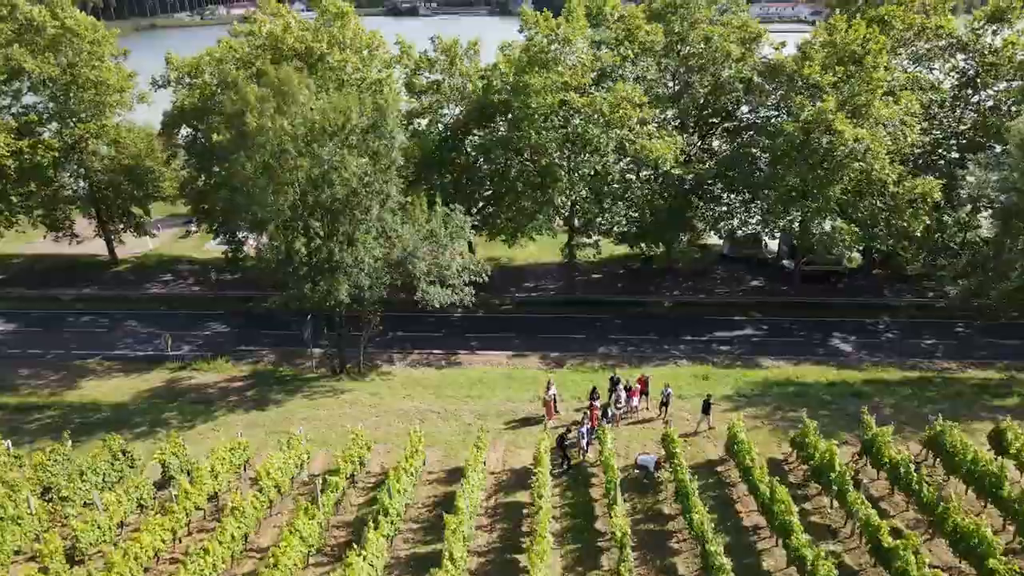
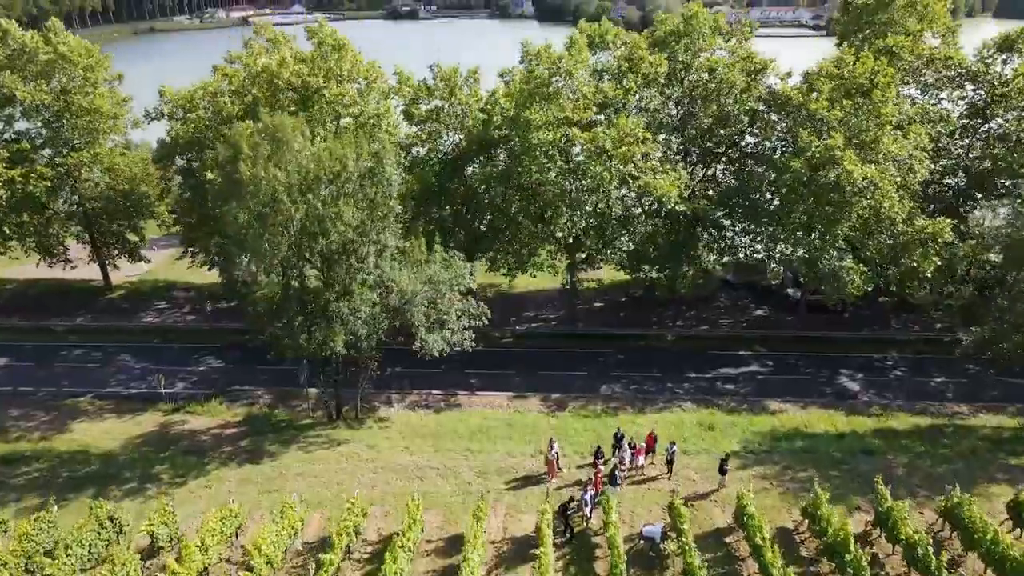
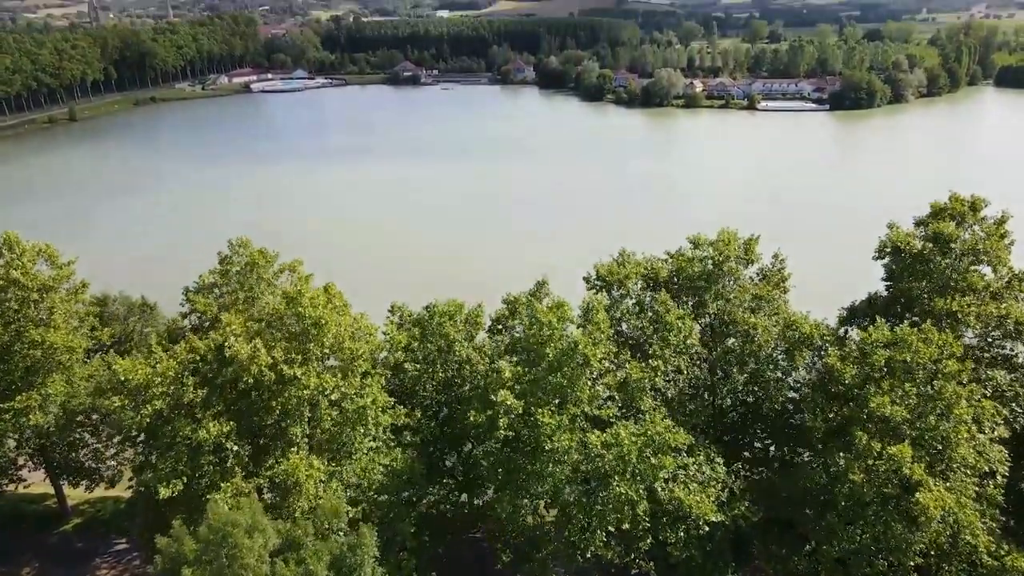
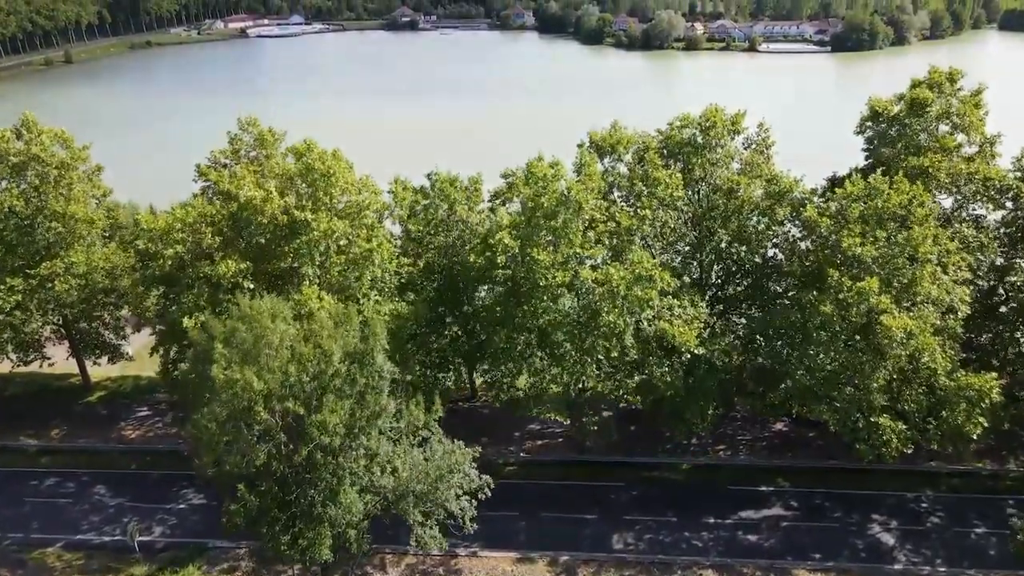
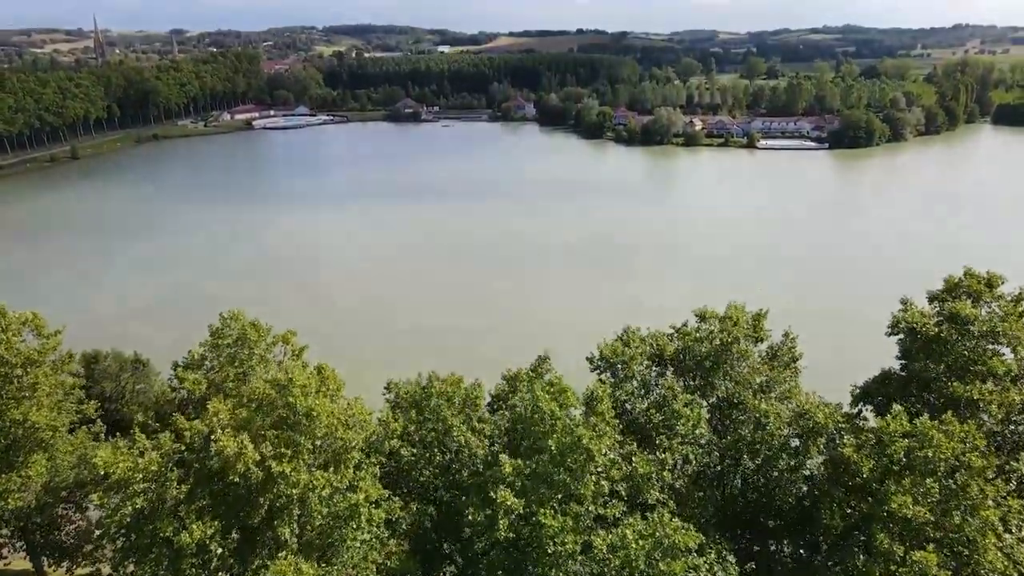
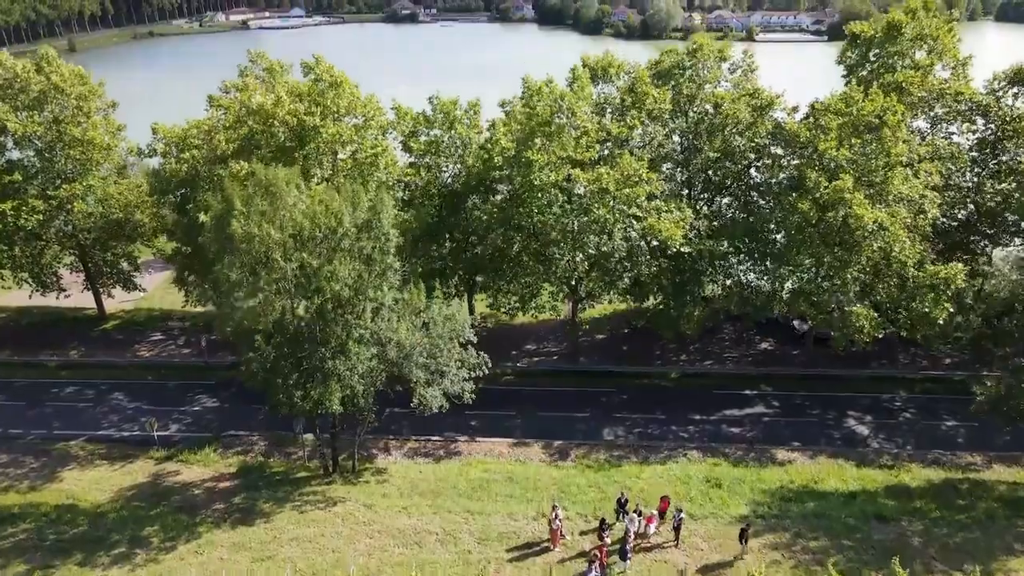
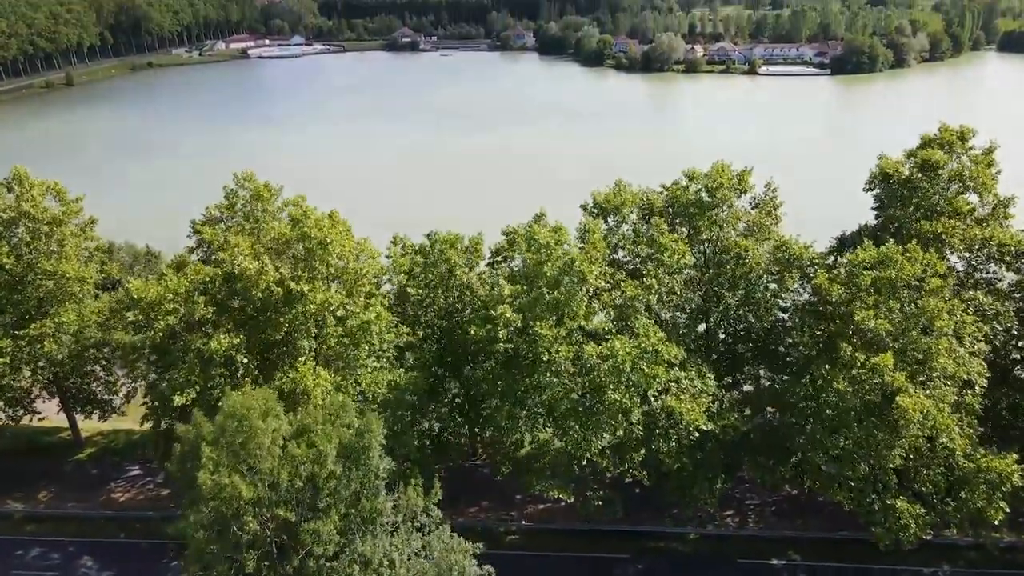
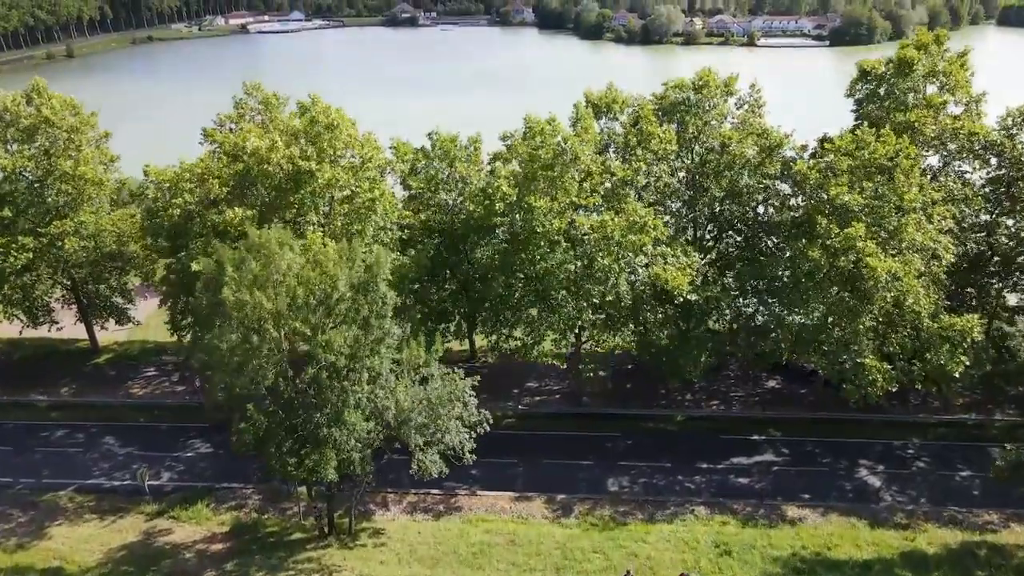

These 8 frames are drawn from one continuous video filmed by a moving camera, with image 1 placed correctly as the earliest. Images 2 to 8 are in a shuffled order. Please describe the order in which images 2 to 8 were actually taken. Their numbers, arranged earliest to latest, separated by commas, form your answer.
2, 6, 8, 4, 7, 3, 5
